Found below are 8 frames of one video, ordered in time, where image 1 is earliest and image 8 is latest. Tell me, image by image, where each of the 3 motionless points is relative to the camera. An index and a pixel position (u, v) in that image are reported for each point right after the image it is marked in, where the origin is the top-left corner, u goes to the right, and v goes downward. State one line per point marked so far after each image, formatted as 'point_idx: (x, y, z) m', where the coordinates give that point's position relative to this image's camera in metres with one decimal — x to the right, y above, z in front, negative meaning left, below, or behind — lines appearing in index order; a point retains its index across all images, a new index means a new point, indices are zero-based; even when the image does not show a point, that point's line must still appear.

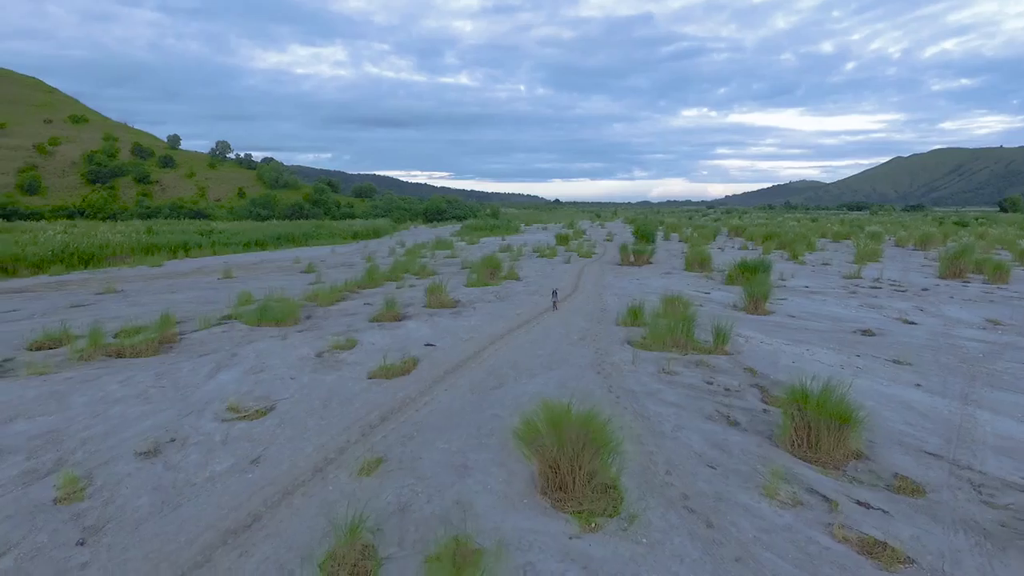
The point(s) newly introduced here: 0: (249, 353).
0: (-3.5, -0.9, +8.3) m
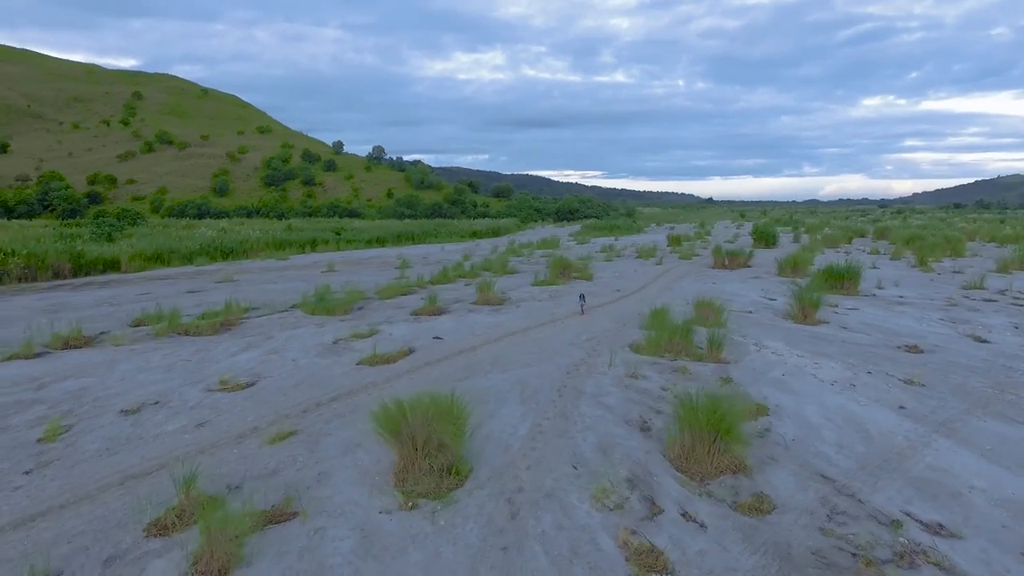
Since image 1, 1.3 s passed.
0: (-3.5, -0.7, +9.5) m
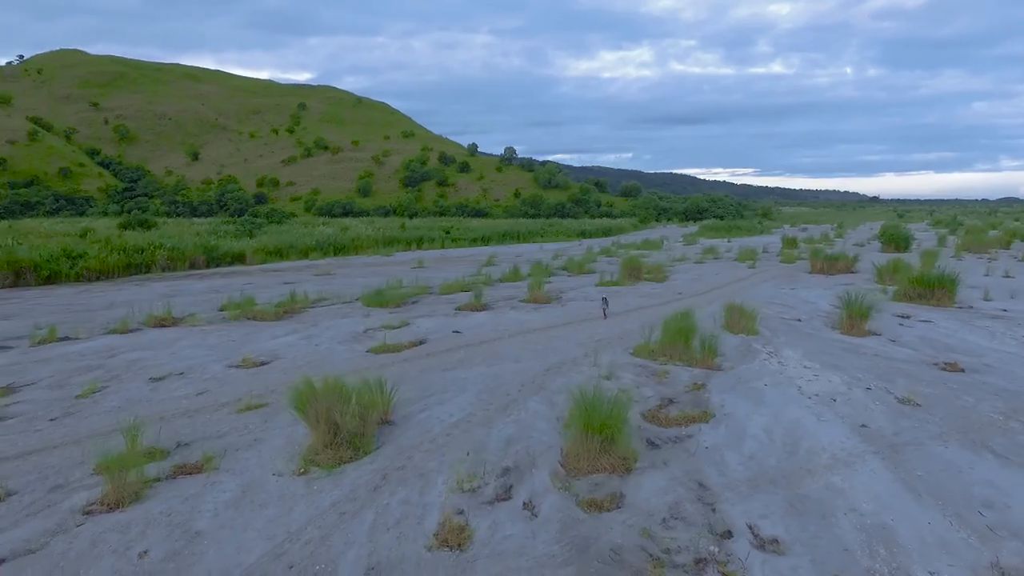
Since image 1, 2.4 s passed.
0: (-3.2, -0.6, +10.5) m
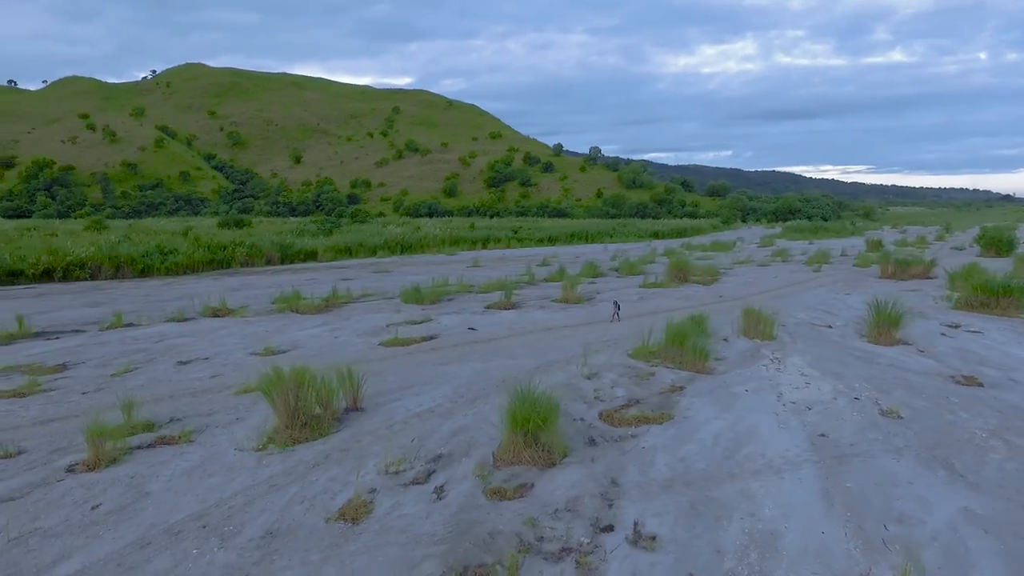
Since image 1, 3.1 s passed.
0: (-2.8, -0.6, +11.2) m
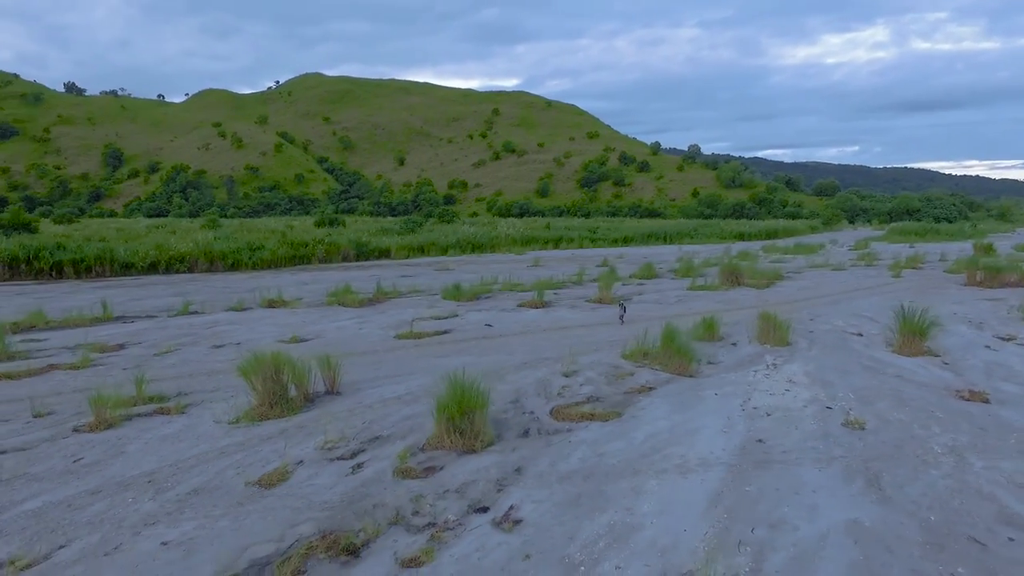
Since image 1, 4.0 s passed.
0: (-2.4, -0.5, +12.0) m
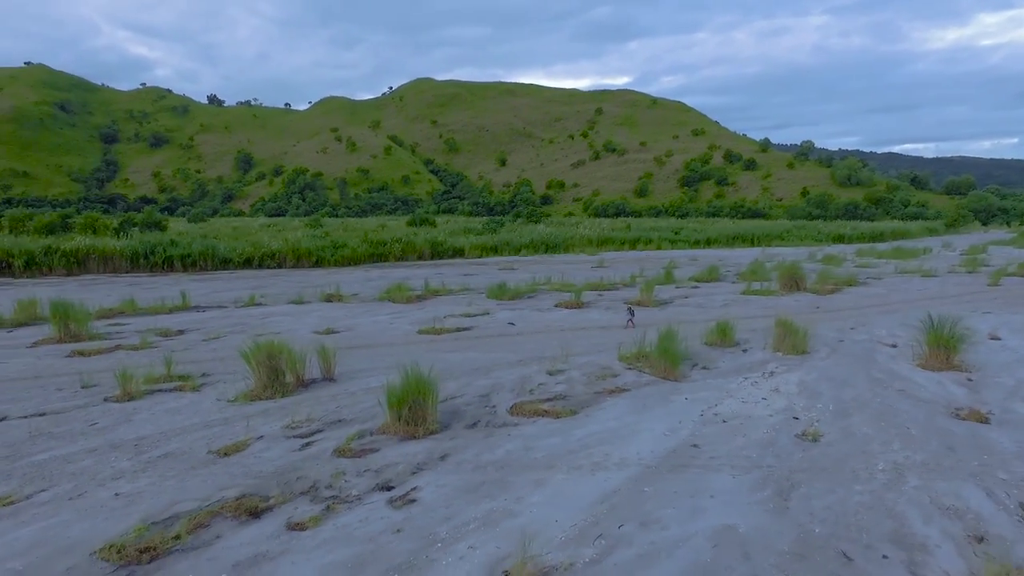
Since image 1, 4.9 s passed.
0: (-1.7, -0.4, +12.6) m
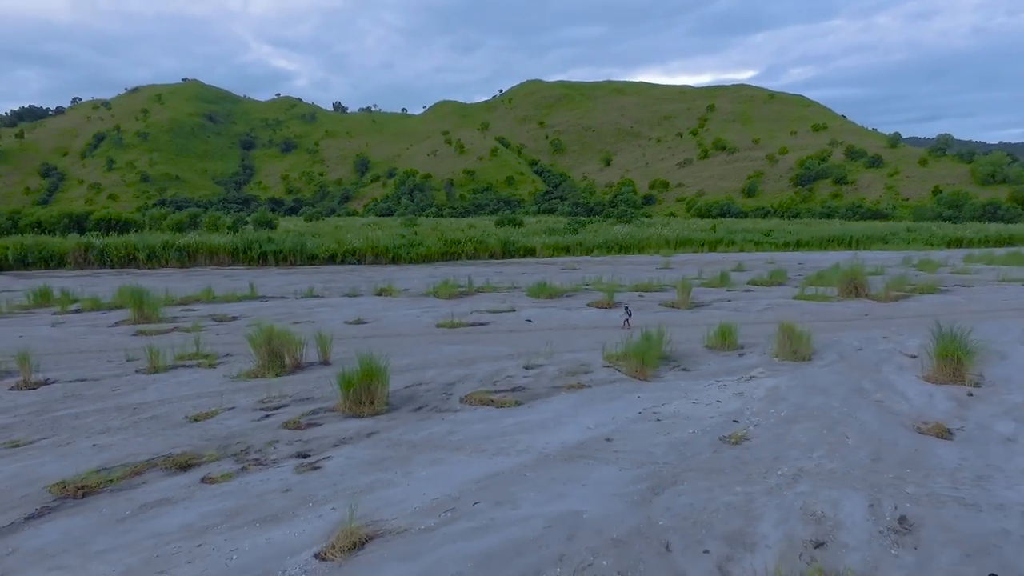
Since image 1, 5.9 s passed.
0: (-1.1, -0.4, +13.2) m
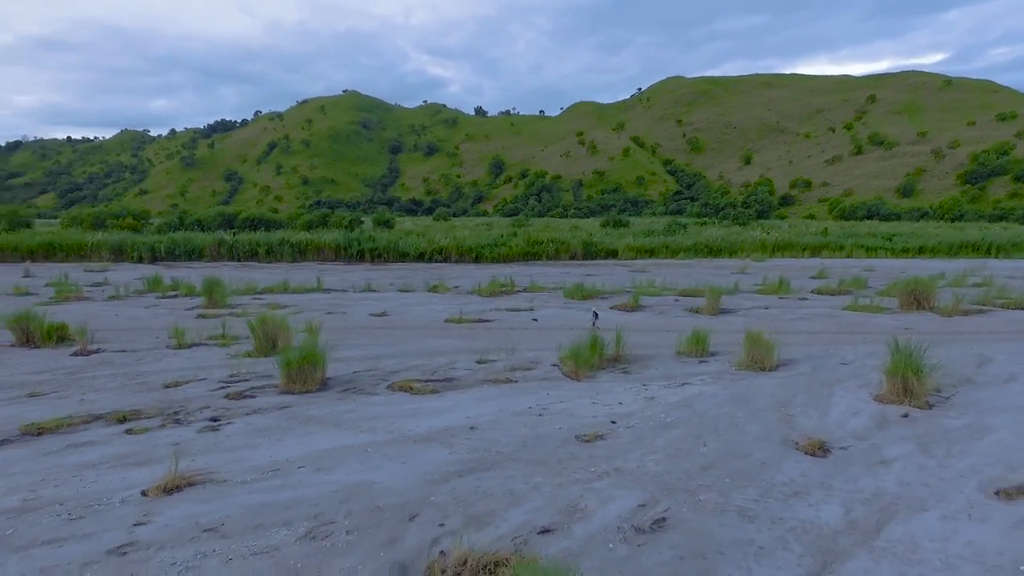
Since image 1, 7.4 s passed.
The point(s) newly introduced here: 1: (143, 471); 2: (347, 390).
0: (-0.5, -0.3, +13.9) m
1: (-2.9, -1.5, +4.9) m
2: (-1.9, -1.2, +7.1) m
